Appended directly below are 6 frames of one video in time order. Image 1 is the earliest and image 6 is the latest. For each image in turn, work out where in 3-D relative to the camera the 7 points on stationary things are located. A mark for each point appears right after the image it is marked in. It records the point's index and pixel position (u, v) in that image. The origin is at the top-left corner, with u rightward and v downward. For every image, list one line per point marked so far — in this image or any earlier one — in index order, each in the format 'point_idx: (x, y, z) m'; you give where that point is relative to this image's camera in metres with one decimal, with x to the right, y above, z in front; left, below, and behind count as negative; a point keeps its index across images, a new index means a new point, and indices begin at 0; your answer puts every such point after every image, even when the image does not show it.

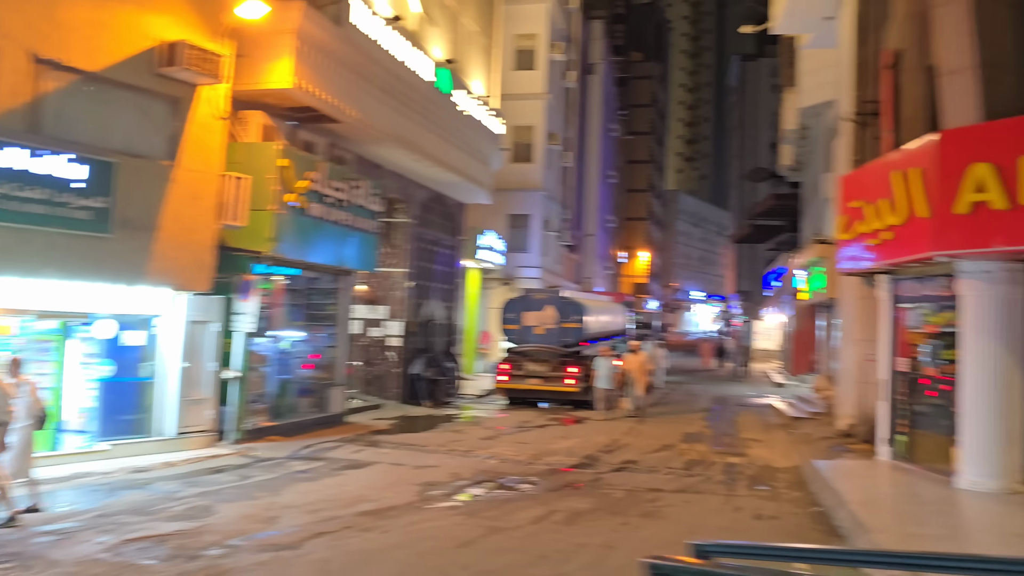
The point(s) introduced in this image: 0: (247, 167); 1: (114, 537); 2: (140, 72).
0: (-4.2, +1.9, +13.3) m
1: (-4.3, -2.7, +9.0) m
2: (-5.2, +3.0, +11.8) m
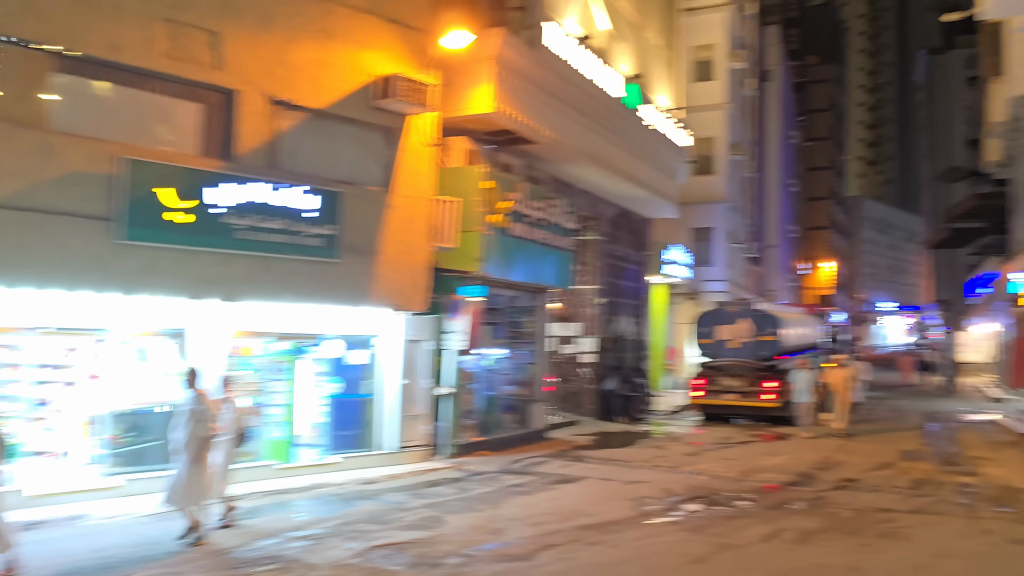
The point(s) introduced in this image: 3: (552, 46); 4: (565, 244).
0: (-1.0, +1.6, +13.8) m
1: (-1.7, -2.9, +9.5) m
2: (-2.3, +2.7, +12.5) m
3: (+0.7, +4.3, +14.9) m
4: (+1.0, +0.9, +16.4) m
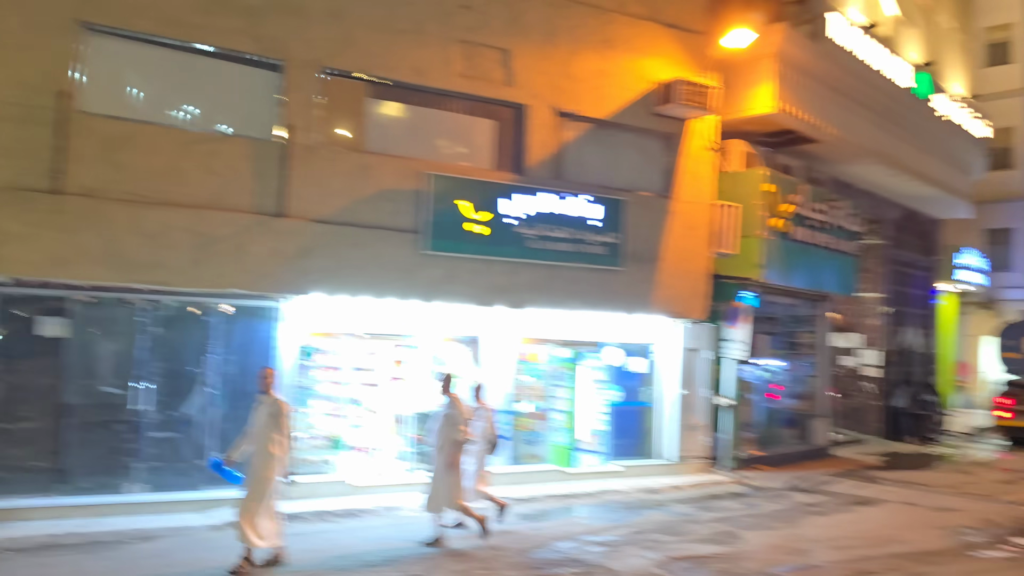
0: (+3.5, +1.5, +13.4) m
1: (+1.6, -3.0, +9.4) m
2: (+1.9, +2.6, +12.5) m
3: (+5.4, +4.2, +14.0) m
4: (+6.1, +0.7, +15.3) m
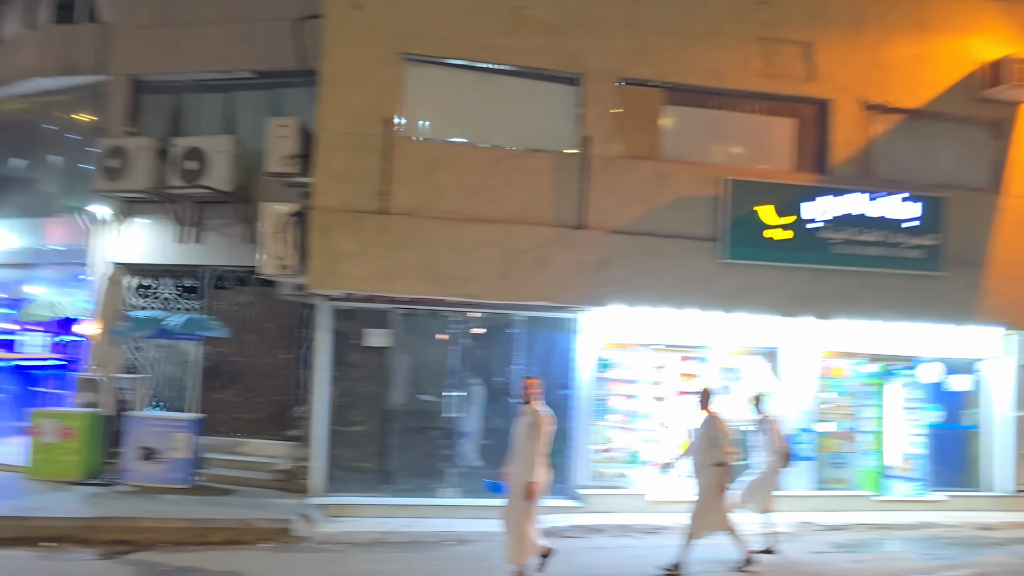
0: (+7.8, +1.4, +11.5) m
1: (+4.9, -3.0, +8.1) m
2: (+6.0, +2.5, +11.1) m
3: (+9.8, +4.1, +11.6) m
4: (+10.9, +0.6, +12.6) m
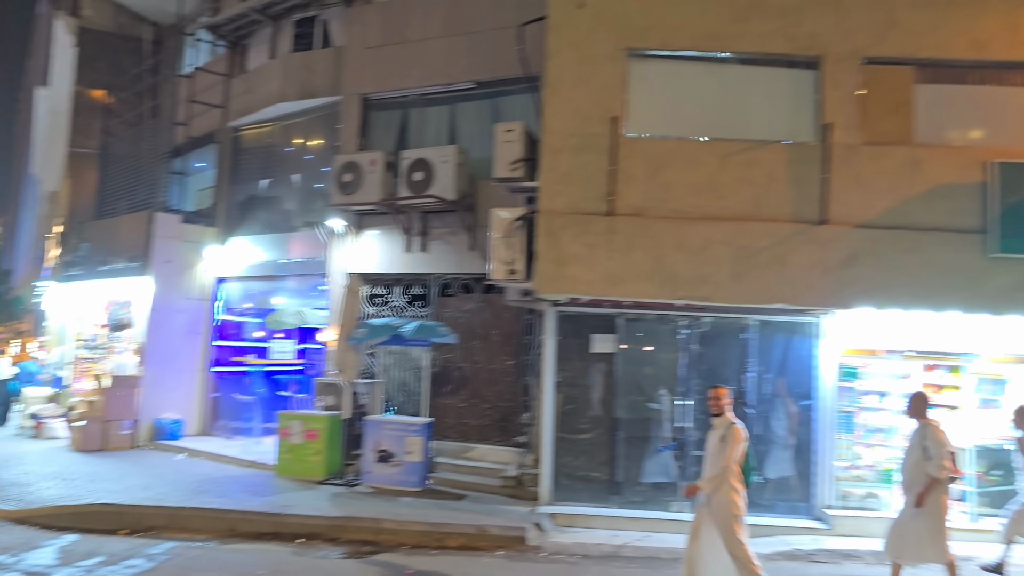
0: (+10.5, +1.5, +9.0) m
1: (+7.0, -3.0, +6.3) m
2: (+8.6, +2.6, +9.1) m
3: (+12.4, +4.2, +8.7) m
4: (+13.8, +0.8, +9.3) m
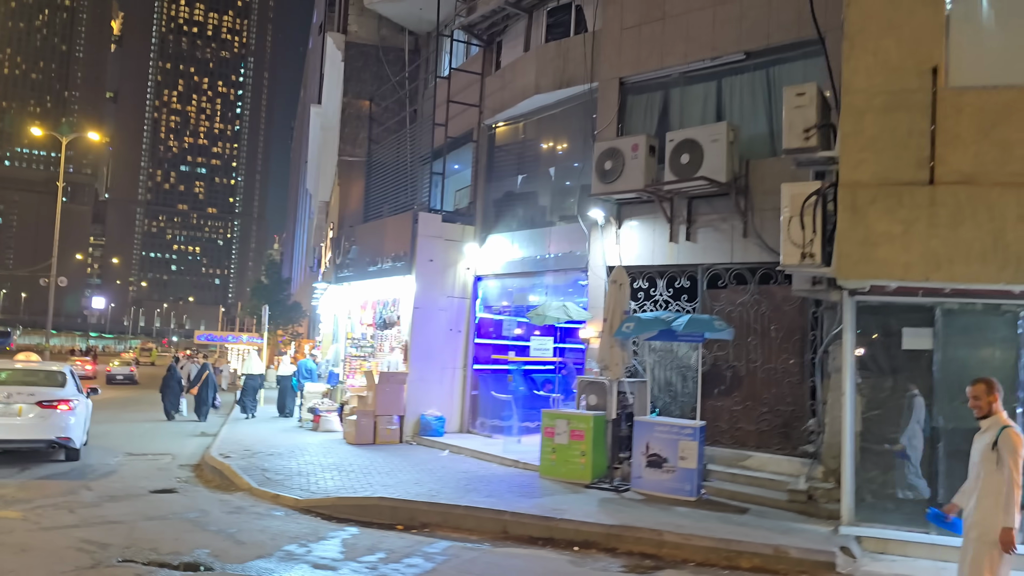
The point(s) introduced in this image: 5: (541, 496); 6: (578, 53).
0: (+12.8, +1.8, +5.0) m
1: (+8.7, -2.7, +3.4) m
2: (+11.0, +2.8, +5.7) m
3: (+14.5, +4.5, +4.2) m
4: (+16.0, +1.1, +4.4) m
5: (+0.3, -2.1, +8.4) m
6: (+0.9, +3.2, +11.6) m
